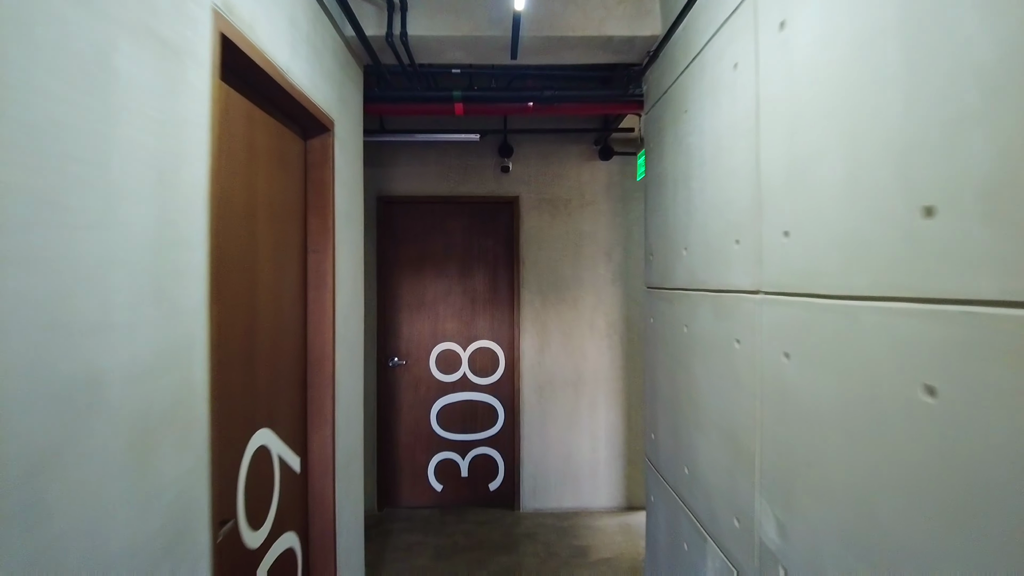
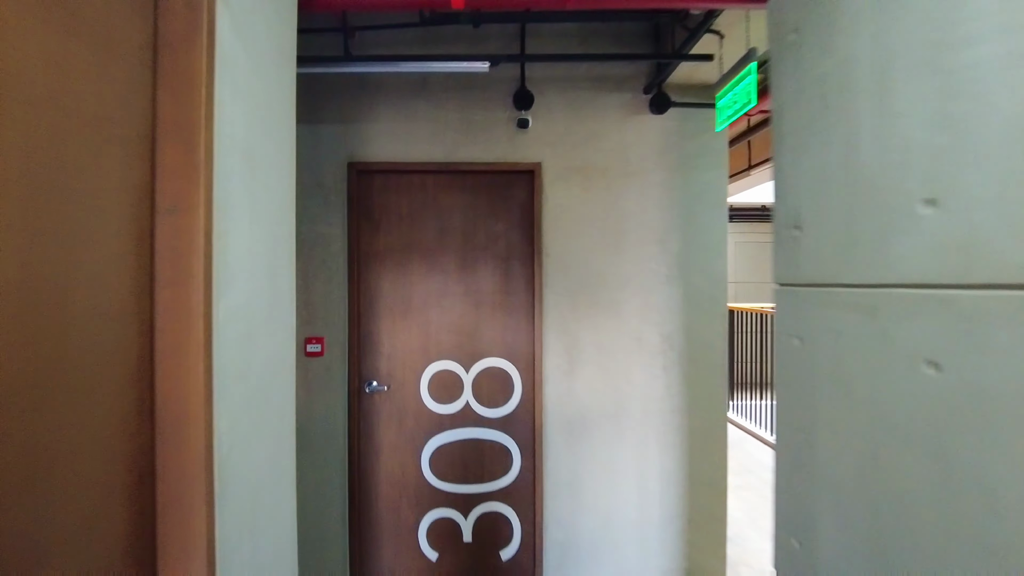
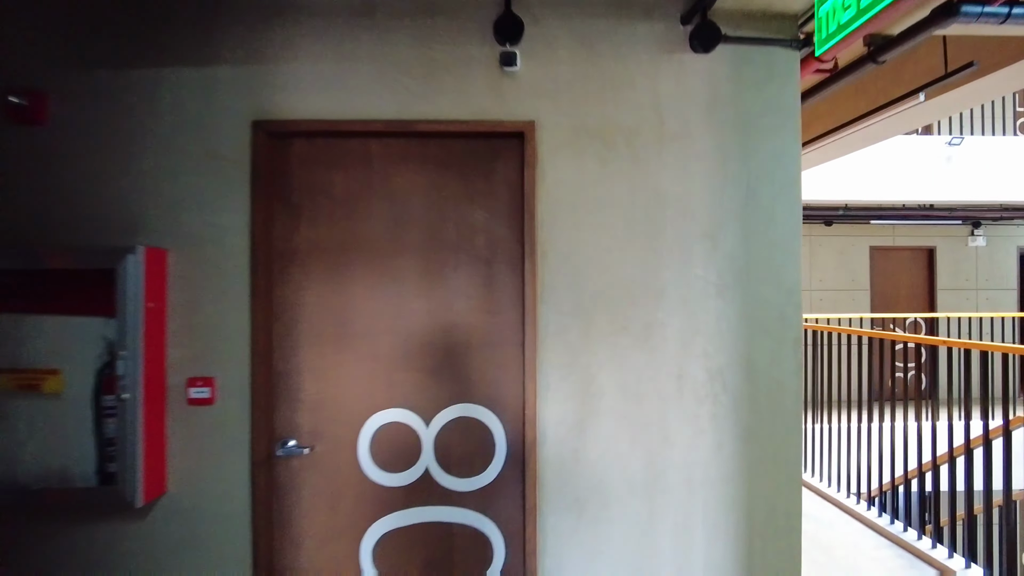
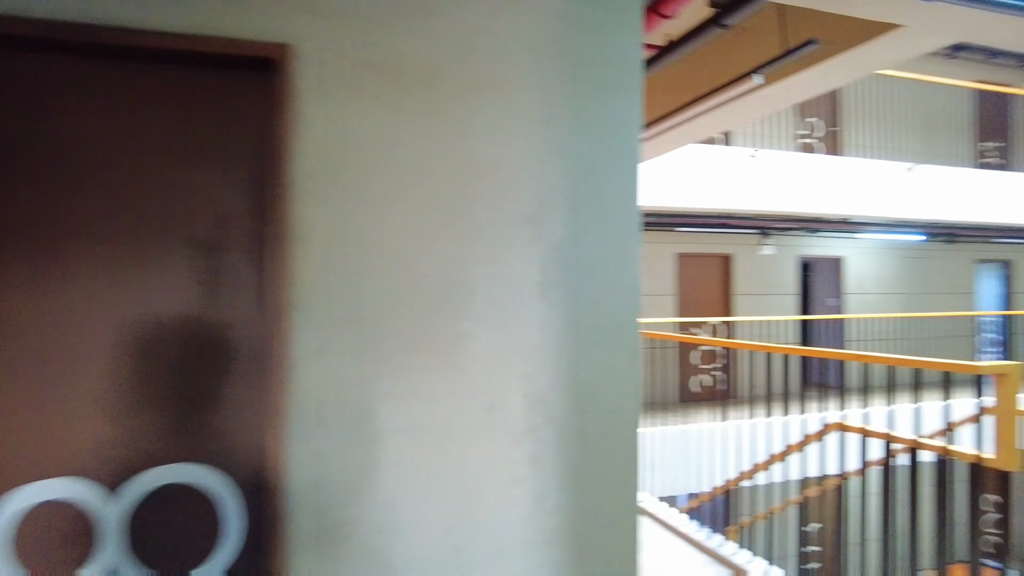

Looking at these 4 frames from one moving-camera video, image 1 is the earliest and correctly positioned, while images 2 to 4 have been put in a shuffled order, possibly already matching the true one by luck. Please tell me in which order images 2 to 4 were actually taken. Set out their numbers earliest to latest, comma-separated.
2, 3, 4
